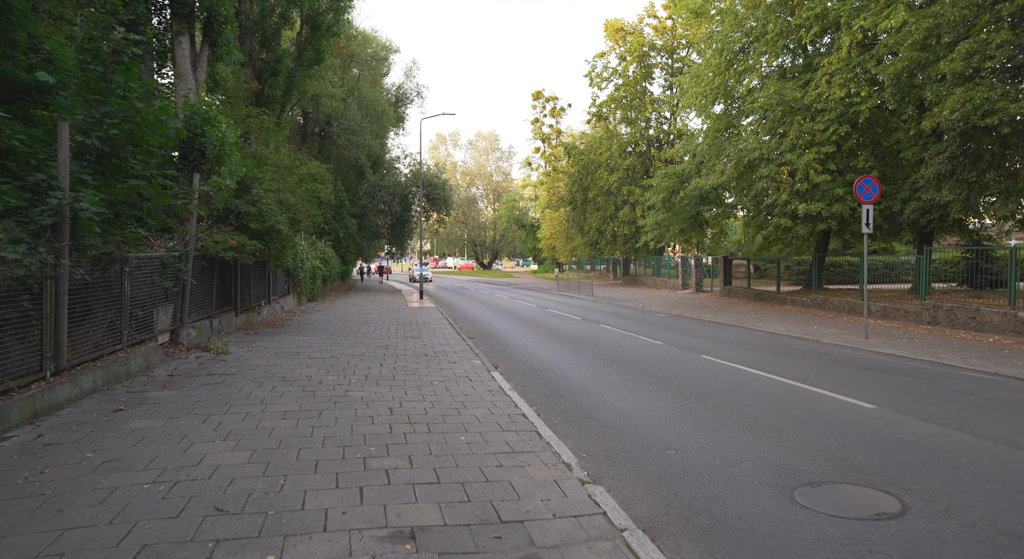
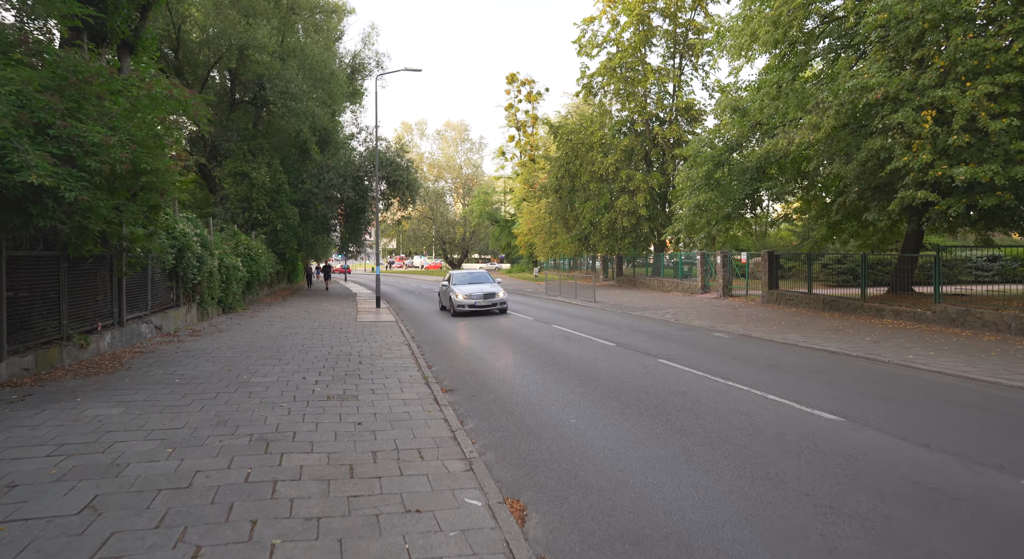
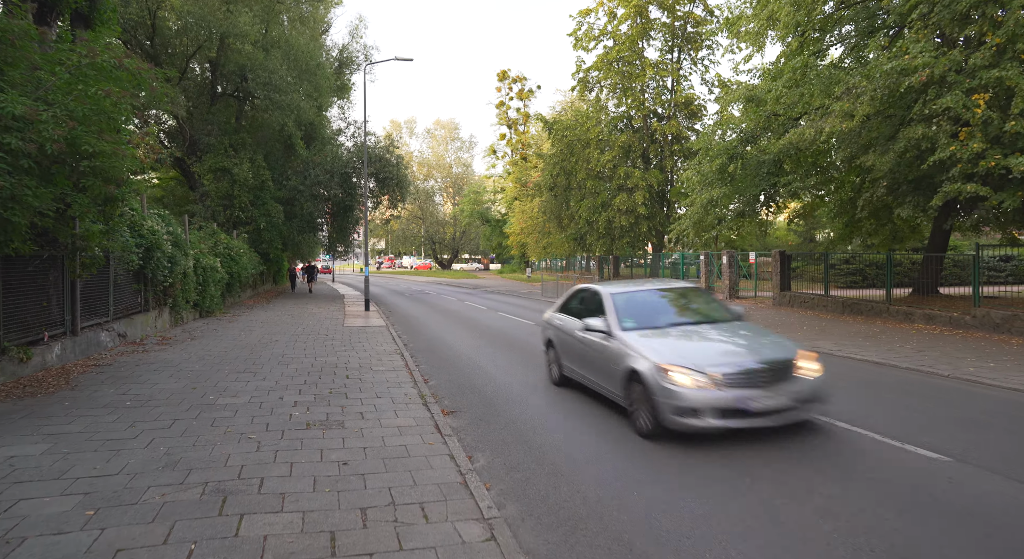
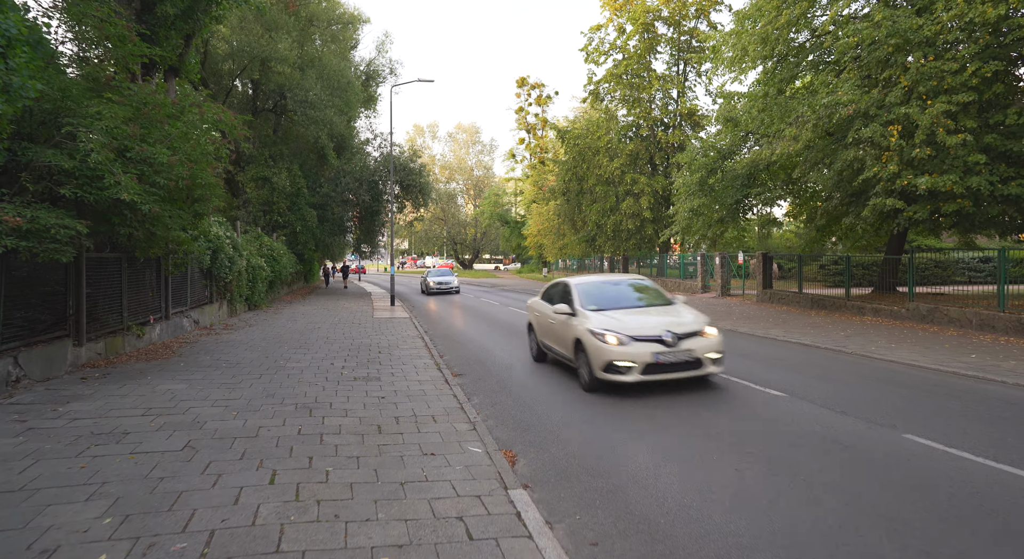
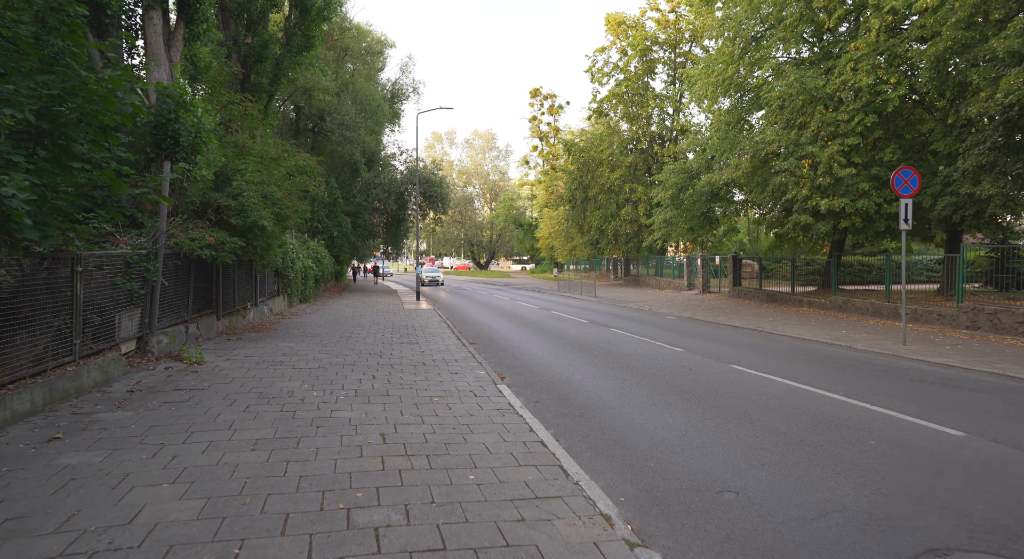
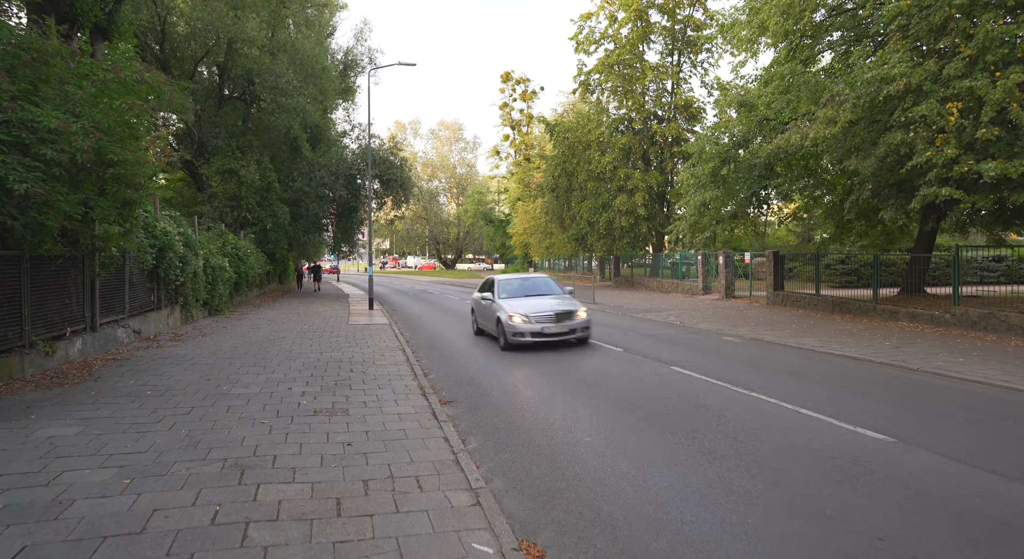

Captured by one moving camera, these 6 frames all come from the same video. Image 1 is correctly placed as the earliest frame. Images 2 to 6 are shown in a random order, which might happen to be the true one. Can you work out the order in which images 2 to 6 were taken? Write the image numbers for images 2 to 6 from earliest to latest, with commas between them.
5, 4, 2, 6, 3
